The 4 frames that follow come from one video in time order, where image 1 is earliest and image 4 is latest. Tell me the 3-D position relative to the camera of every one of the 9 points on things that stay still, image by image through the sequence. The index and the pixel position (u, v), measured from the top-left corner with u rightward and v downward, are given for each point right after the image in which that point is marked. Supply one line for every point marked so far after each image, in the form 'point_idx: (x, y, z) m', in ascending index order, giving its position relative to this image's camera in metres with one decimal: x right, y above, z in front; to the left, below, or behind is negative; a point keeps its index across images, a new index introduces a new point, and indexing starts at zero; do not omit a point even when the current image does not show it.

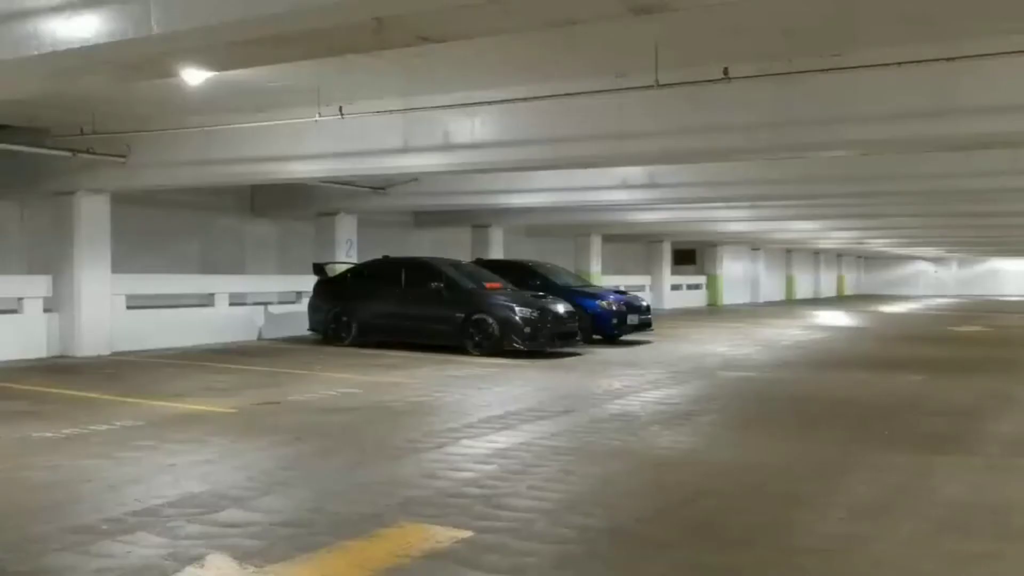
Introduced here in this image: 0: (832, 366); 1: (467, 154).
0: (+4.7, -1.2, +13.0) m
1: (-0.6, +1.6, +10.7) m
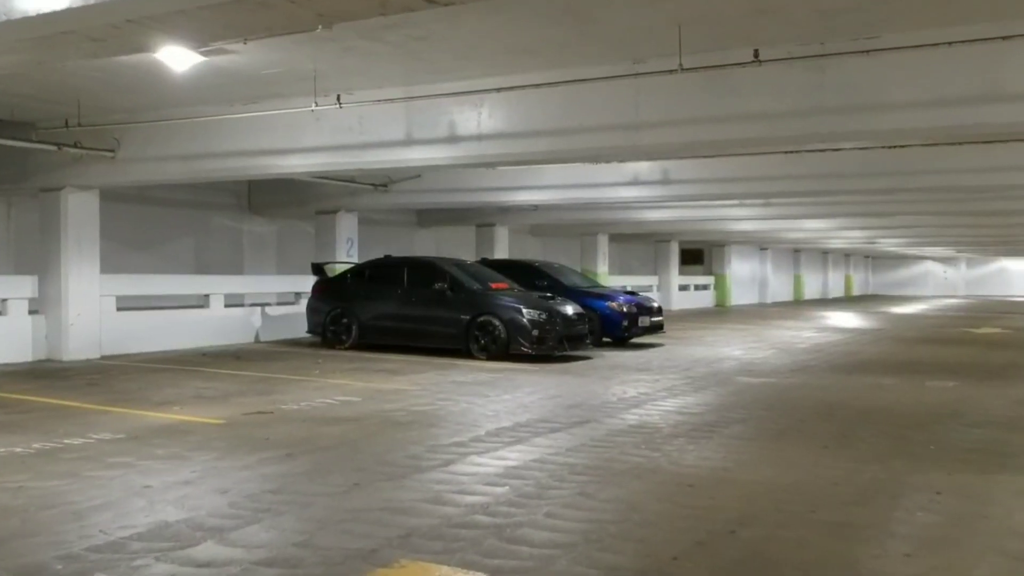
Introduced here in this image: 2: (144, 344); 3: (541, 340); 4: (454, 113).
0: (+4.8, -1.2, +12.4) m
1: (-0.5, +1.6, +10.1) m
2: (-5.8, -0.9, +13.7) m
3: (+0.4, -0.7, +12.5) m
4: (-0.7, +2.0, +10.1) m
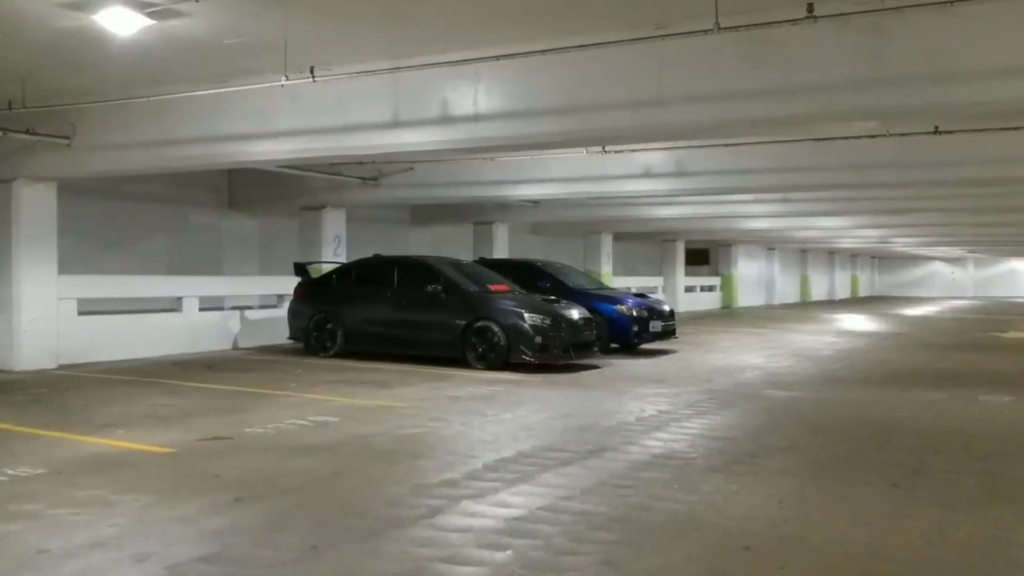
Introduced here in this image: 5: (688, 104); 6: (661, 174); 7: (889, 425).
0: (+4.9, -1.2, +11.2) m
1: (-0.4, +1.6, +8.8) m
2: (-5.8, -0.9, +12.5) m
3: (+0.4, -0.8, +11.3) m
4: (-0.7, +2.0, +8.9) m
5: (+1.6, +1.7, +8.0) m
6: (+2.3, +1.8, +13.6) m
7: (+3.5, -1.2, +8.0) m
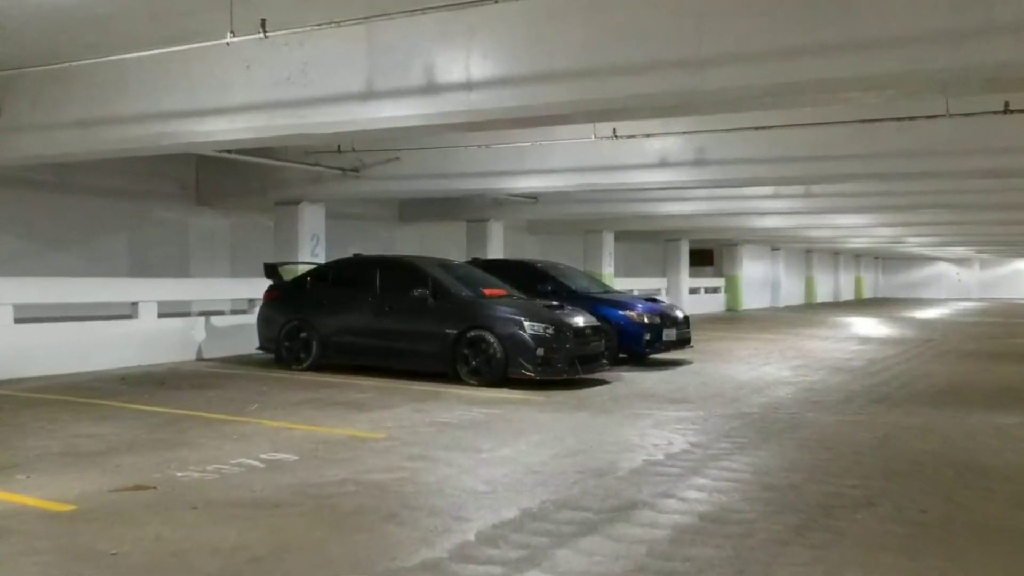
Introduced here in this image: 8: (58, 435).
0: (+4.8, -1.3, +9.7) m
1: (-0.5, +1.6, +7.3) m
2: (-5.8, -1.0, +11.0) m
3: (+0.4, -0.8, +9.8) m
4: (-0.7, +2.0, +7.4) m
5: (+1.6, +1.6, +6.5) m
6: (+2.3, +1.7, +12.1) m
7: (+3.5, -1.3, +6.6) m
8: (-3.7, -1.2, +7.2) m
